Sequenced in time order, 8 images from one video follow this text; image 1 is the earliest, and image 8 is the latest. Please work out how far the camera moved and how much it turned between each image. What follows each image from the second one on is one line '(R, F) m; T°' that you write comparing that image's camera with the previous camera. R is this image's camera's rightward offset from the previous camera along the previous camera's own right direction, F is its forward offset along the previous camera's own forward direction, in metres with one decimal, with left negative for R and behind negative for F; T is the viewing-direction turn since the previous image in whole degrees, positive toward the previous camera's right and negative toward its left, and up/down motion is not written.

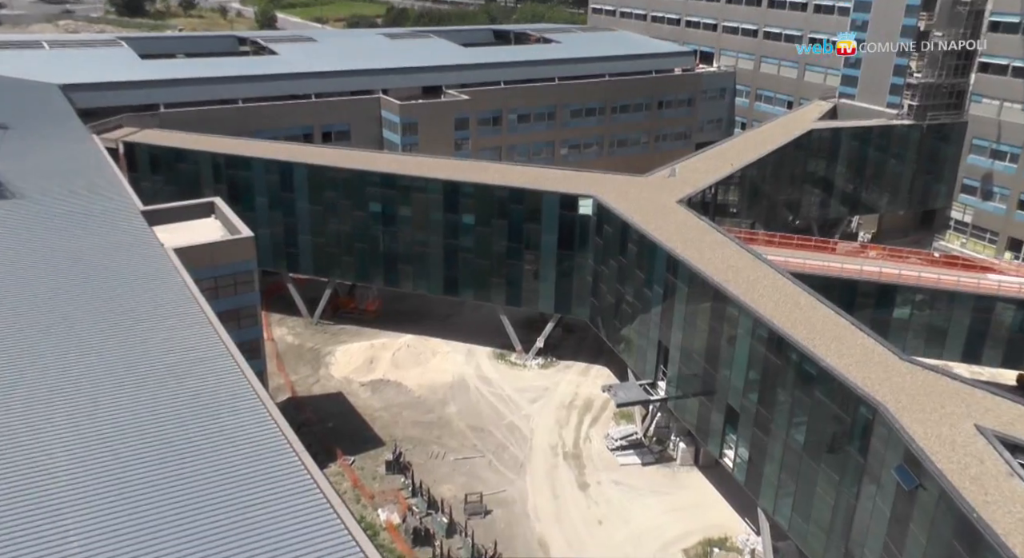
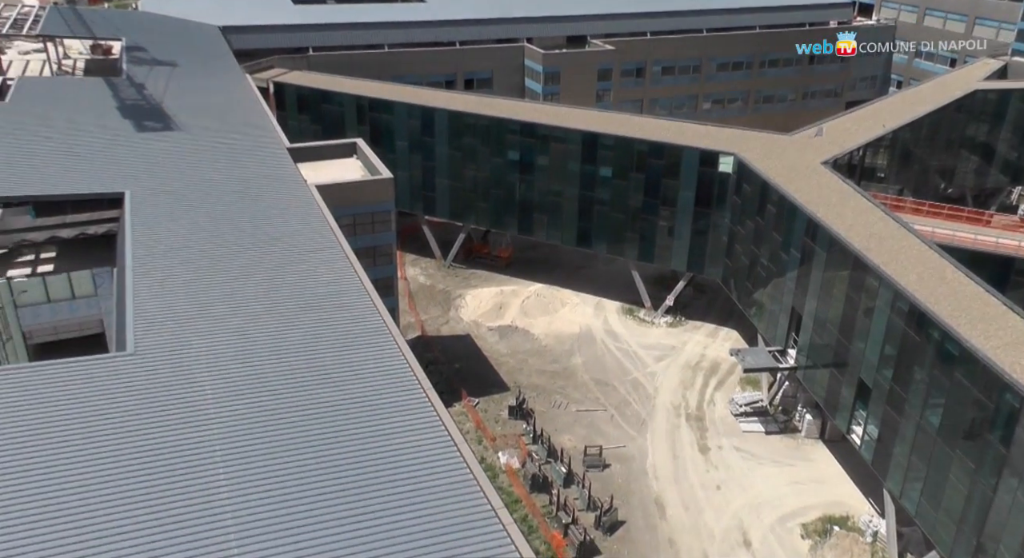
(-0.3, +0.2) m; -9°
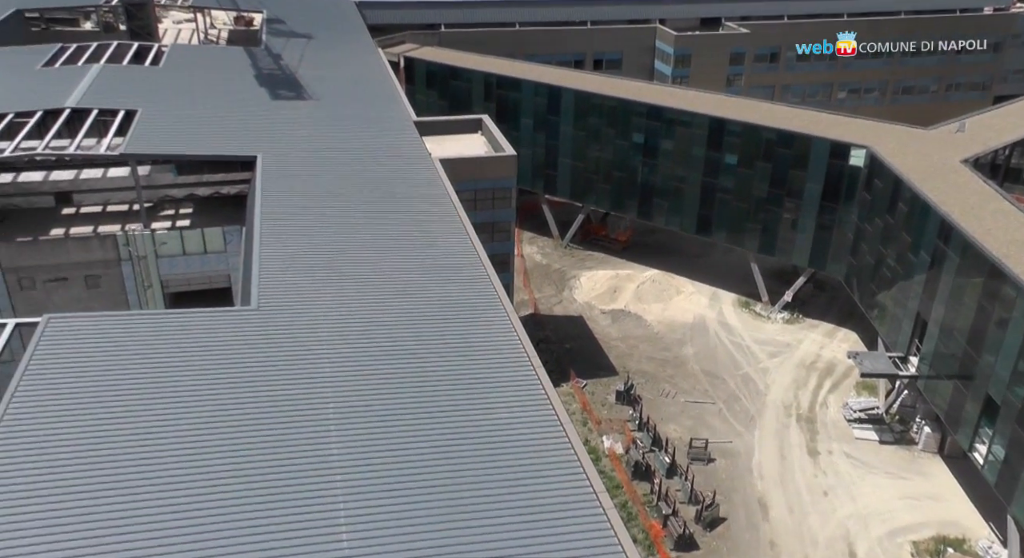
(-0.3, 0.0) m; -8°
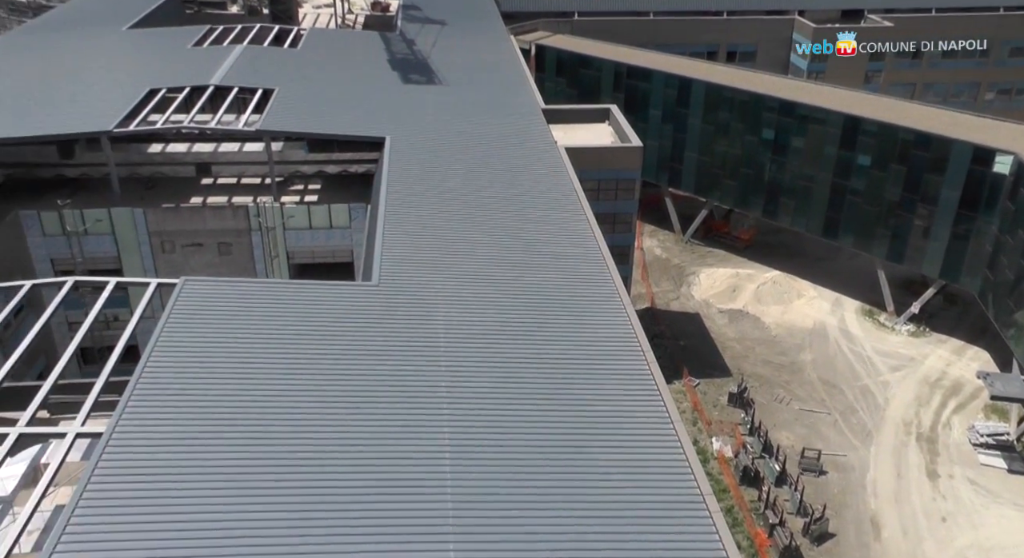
(-0.3, 0.0) m; -7°
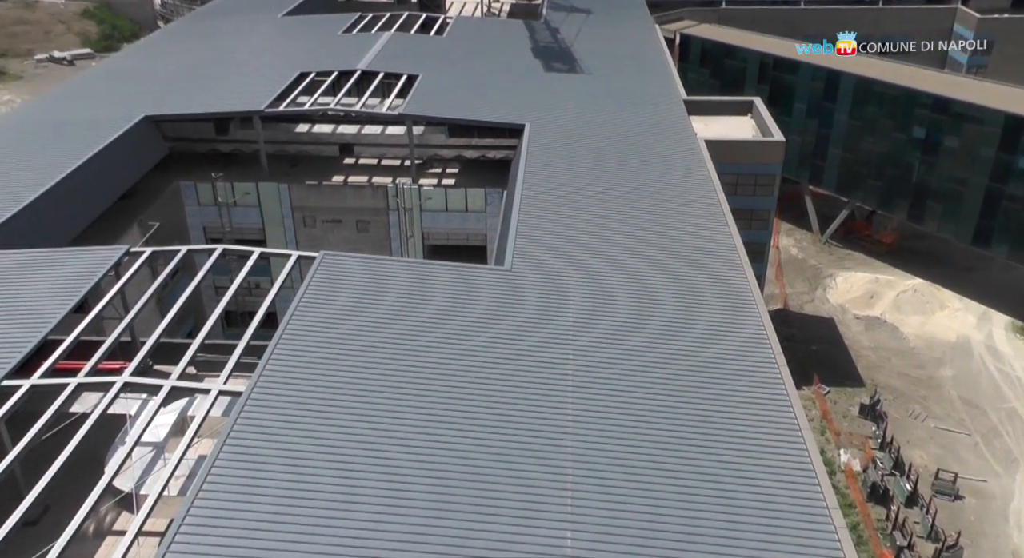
(-0.3, 0.0) m; -8°
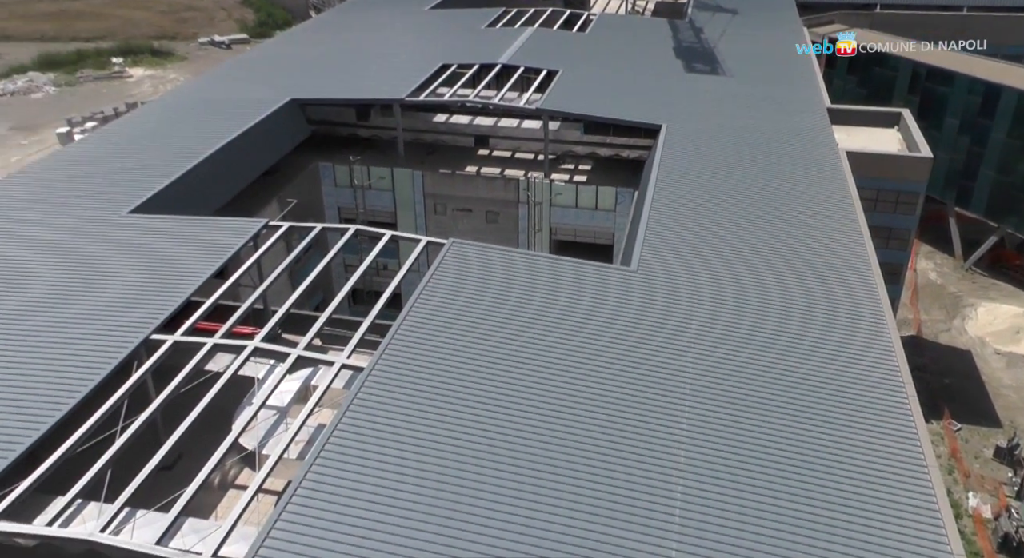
(-0.3, -0.1) m; -8°
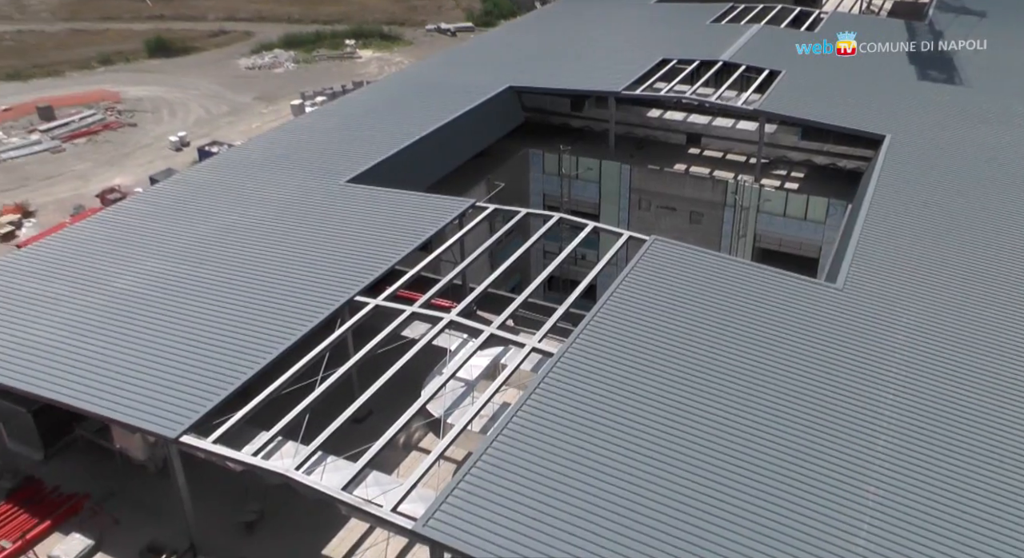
(-0.5, -0.1) m; -13°
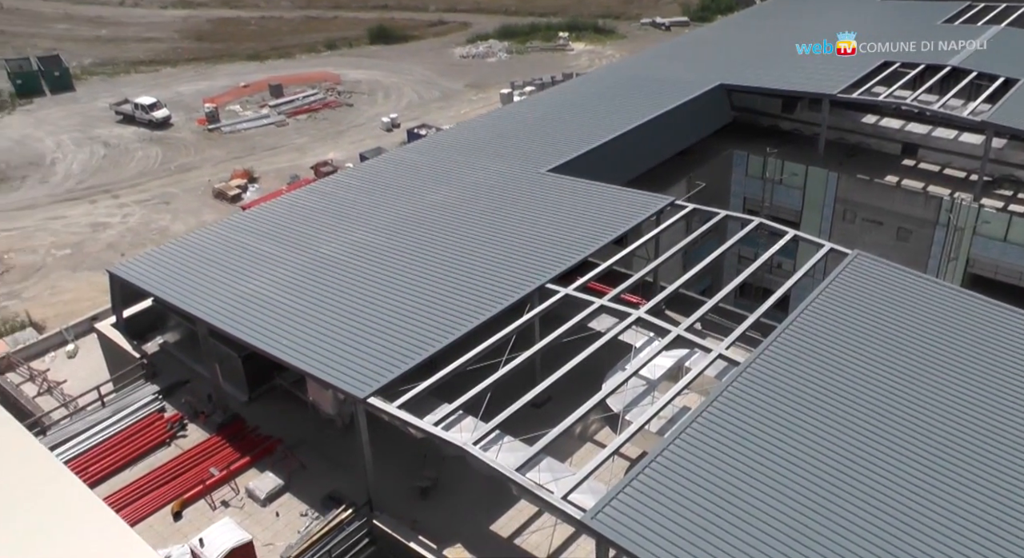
(-0.7, -0.2) m; -12°
